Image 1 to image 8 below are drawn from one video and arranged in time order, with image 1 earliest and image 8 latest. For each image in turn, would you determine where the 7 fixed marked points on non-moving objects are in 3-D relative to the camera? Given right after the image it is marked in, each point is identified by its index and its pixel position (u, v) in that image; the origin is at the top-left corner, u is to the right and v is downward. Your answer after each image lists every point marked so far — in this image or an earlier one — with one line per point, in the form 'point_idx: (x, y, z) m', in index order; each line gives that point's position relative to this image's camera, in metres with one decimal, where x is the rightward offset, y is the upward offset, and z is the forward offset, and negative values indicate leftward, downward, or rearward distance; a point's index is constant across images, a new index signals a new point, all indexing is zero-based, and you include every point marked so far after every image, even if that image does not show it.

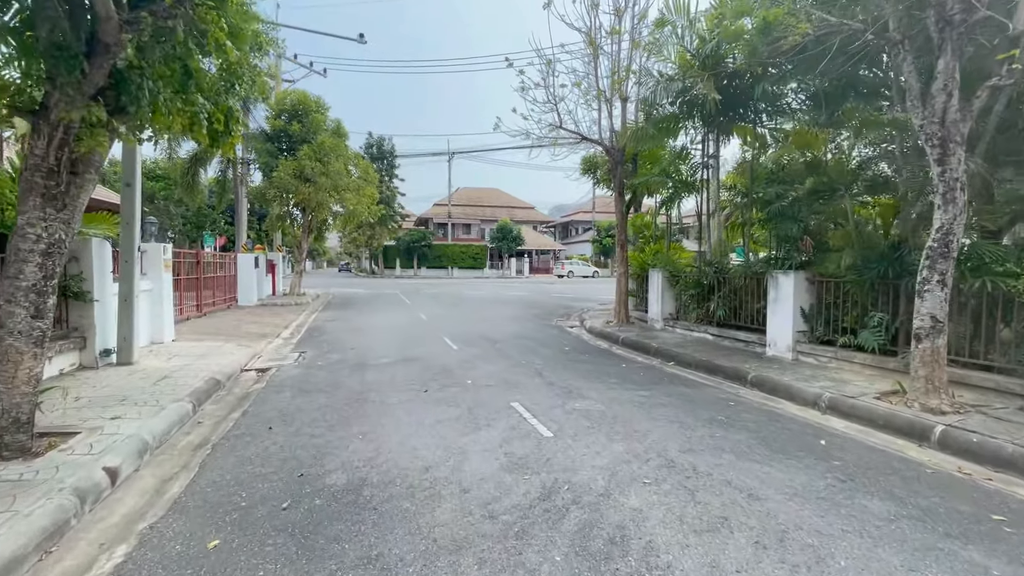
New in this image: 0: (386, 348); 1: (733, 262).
0: (-2.8, -1.4, +10.7) m
1: (+5.2, +0.6, +11.2) m
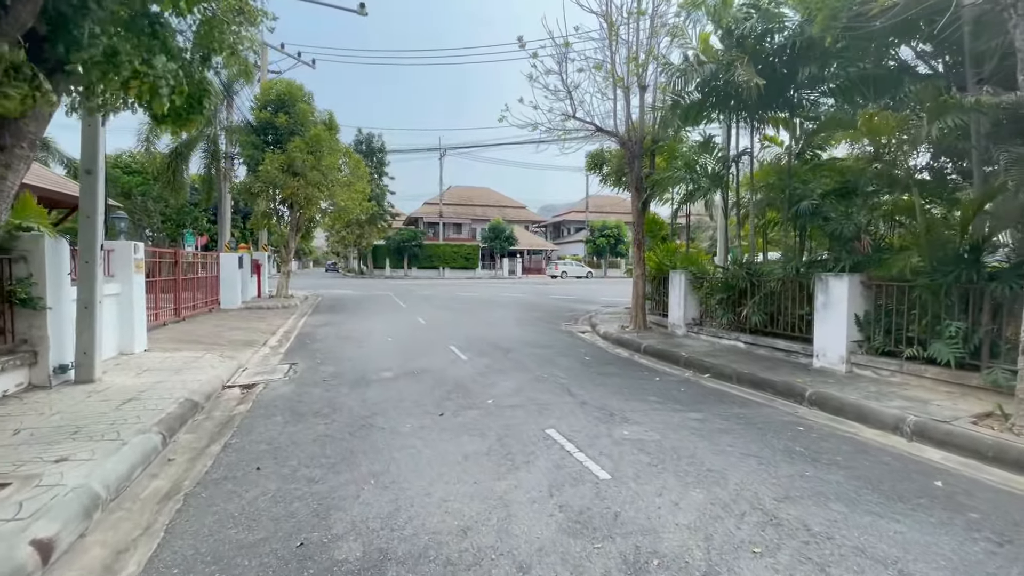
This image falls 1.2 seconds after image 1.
0: (-2.5, -1.5, +9.6) m
1: (+5.5, +0.5, +10.3) m
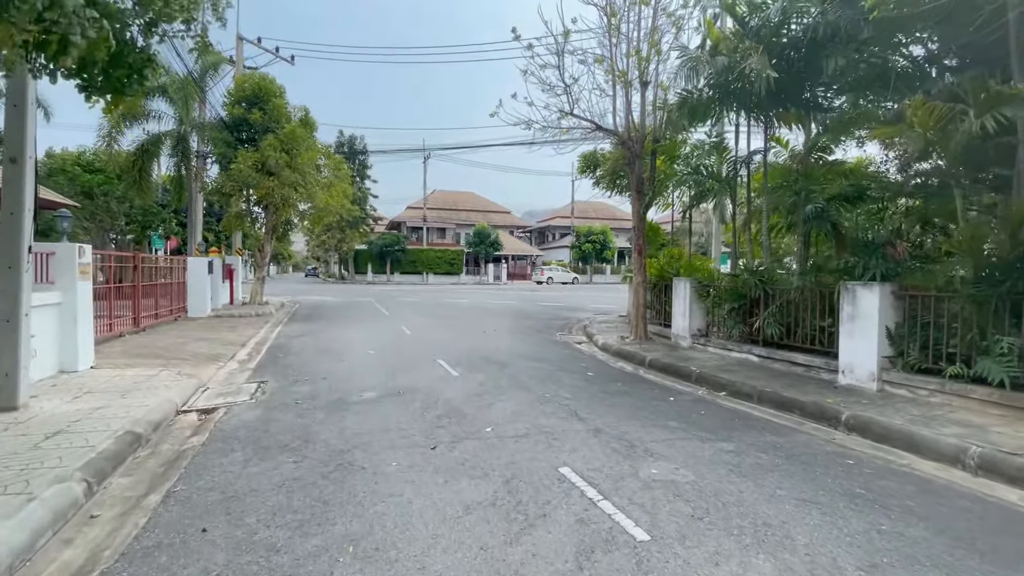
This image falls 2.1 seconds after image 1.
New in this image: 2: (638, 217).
0: (-2.6, -1.6, +8.6) m
1: (+5.4, +0.3, +9.6) m
2: (+3.2, +1.8, +12.2) m
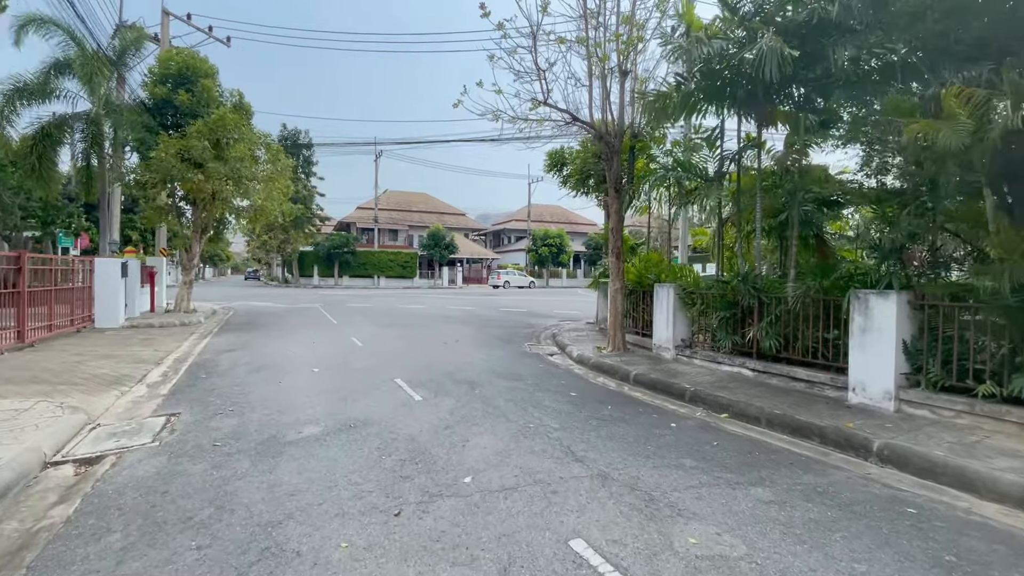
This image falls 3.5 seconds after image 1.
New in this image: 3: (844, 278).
0: (-3.0, -1.7, +7.1) m
1: (+4.9, +0.2, +8.9) m
2: (+2.5, +1.7, +11.2) m
3: (+5.4, +0.1, +7.7) m
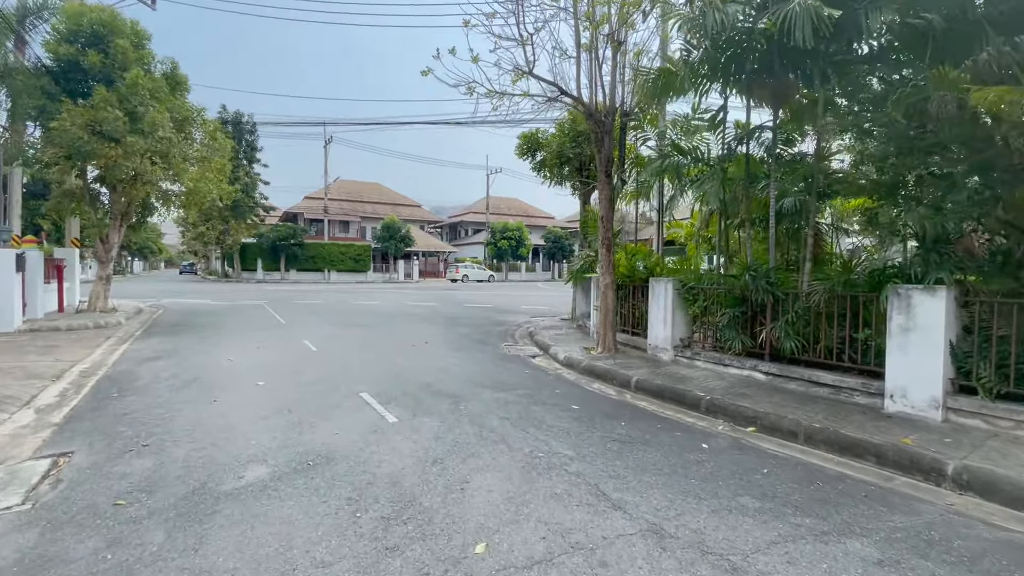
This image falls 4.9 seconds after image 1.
0: (-3.0, -1.7, +5.6) m
1: (+4.6, +0.3, +8.1) m
2: (+2.0, +1.8, +10.2) m
3: (+5.2, +0.2, +7.0) m
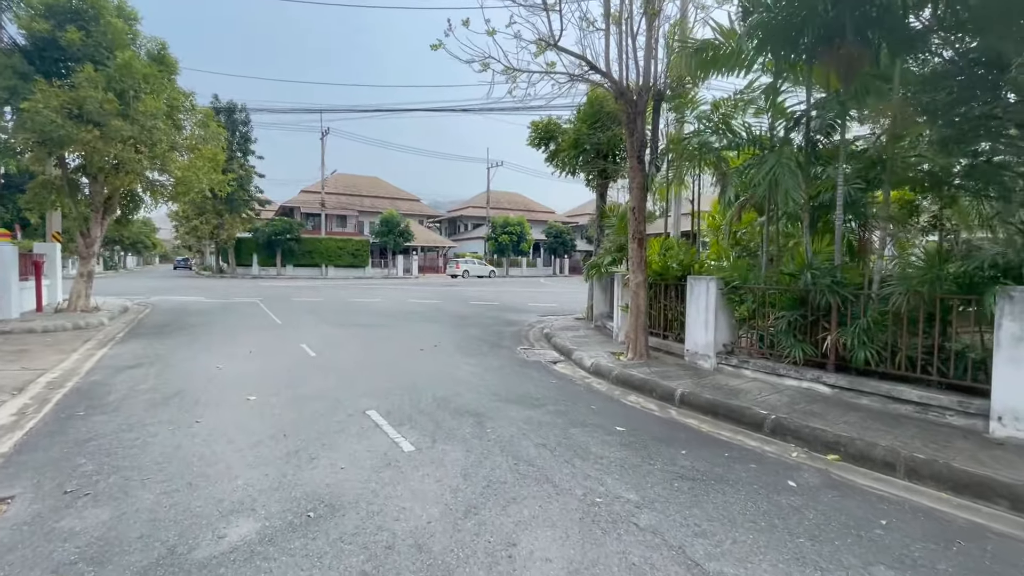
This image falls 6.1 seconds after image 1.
0: (-2.6, -1.7, +4.6) m
1: (+5.0, +0.3, +7.1) m
2: (+2.4, +1.8, +9.2) m
3: (+5.7, +0.2, +6.0) m
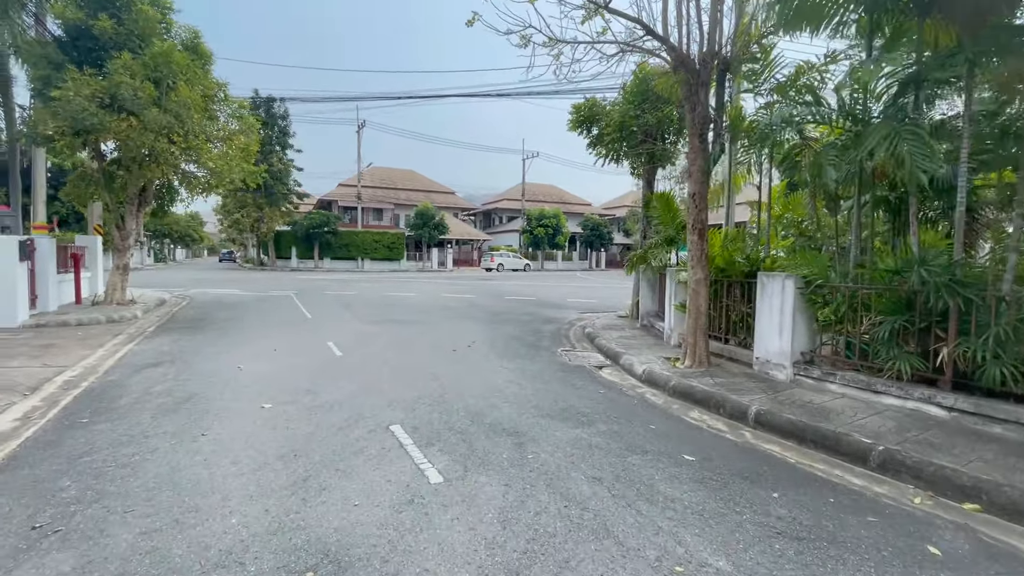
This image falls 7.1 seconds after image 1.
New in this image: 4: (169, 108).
0: (-2.2, -1.7, +3.9) m
1: (+5.6, +0.3, +5.8) m
2: (+3.2, +1.8, +8.0) m
3: (+6.1, +0.2, +4.6) m
4: (-9.7, +5.1, +13.4) m
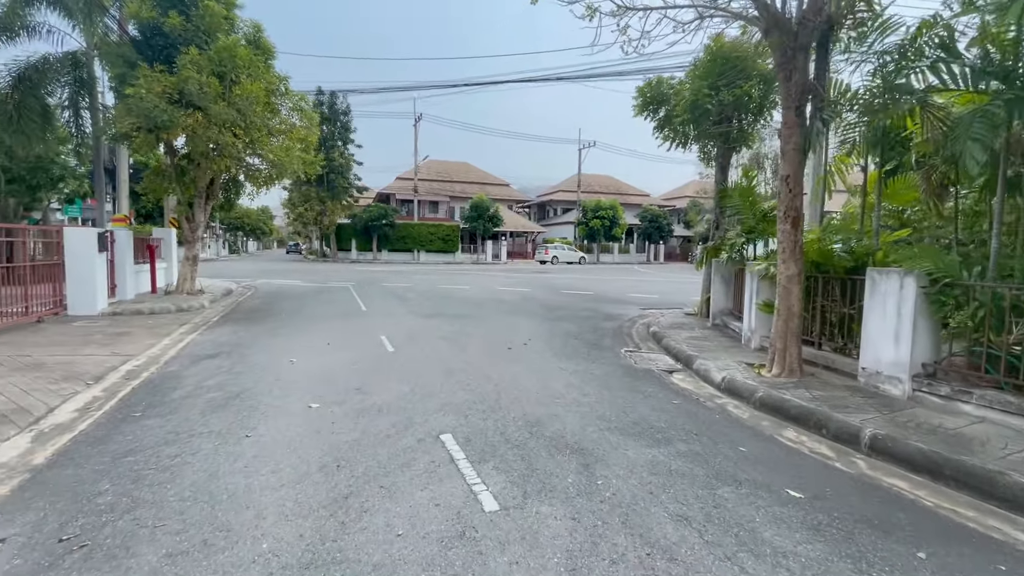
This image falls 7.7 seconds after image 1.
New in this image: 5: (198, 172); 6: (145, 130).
0: (-1.7, -1.7, +3.4) m
1: (+6.3, +0.2, +4.5) m
2: (+4.1, +1.9, +6.9) m
3: (+6.7, +0.1, +3.3) m
4: (-8.0, +5.4, +13.7) m
5: (-9.8, +3.5, +15.2) m
6: (-10.2, +4.4, +13.6) m
